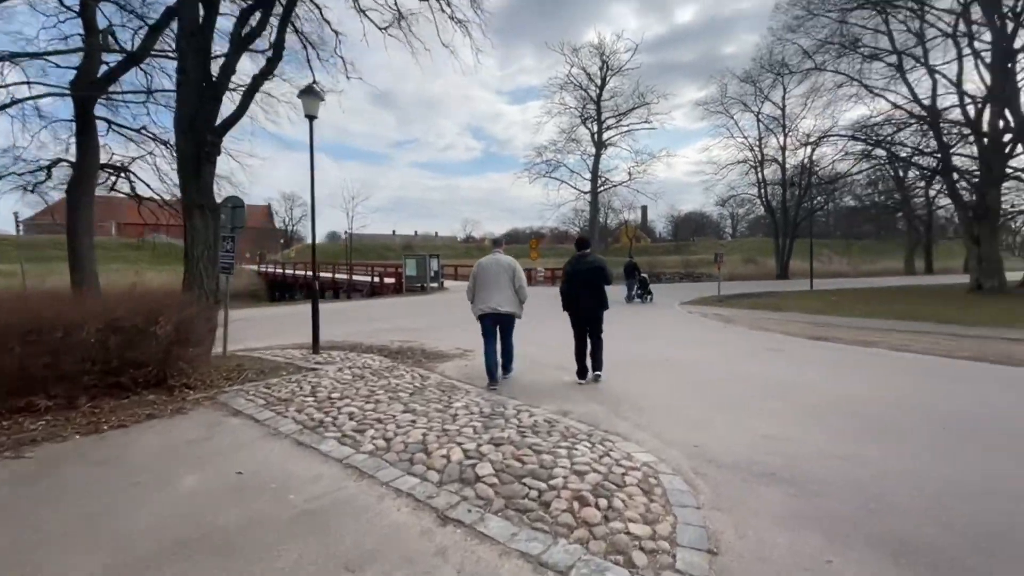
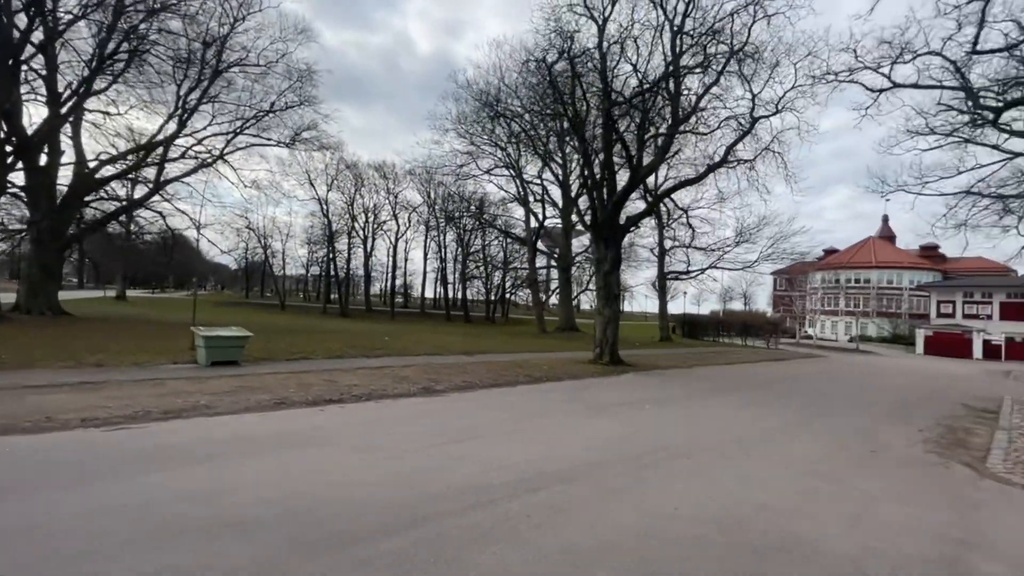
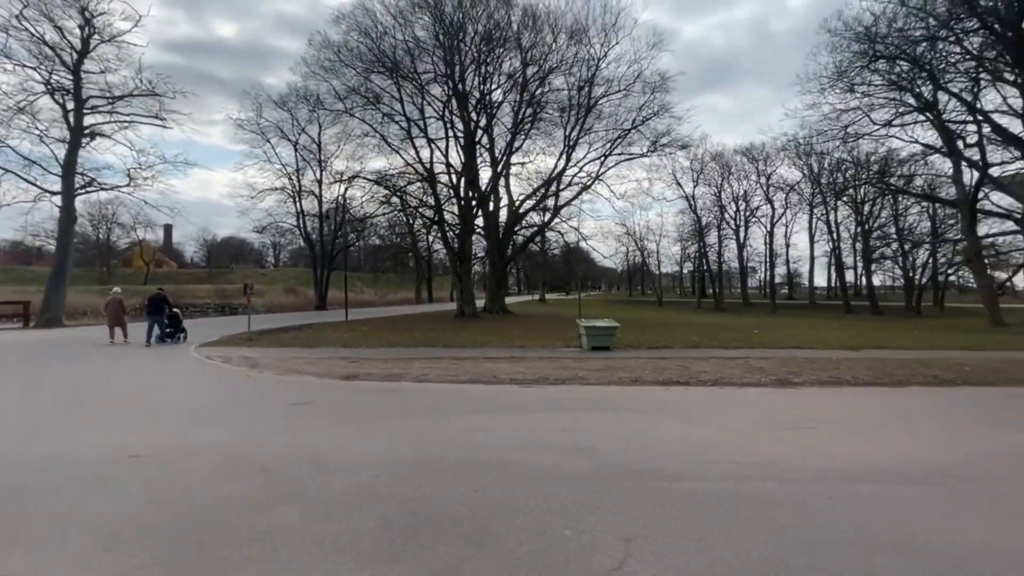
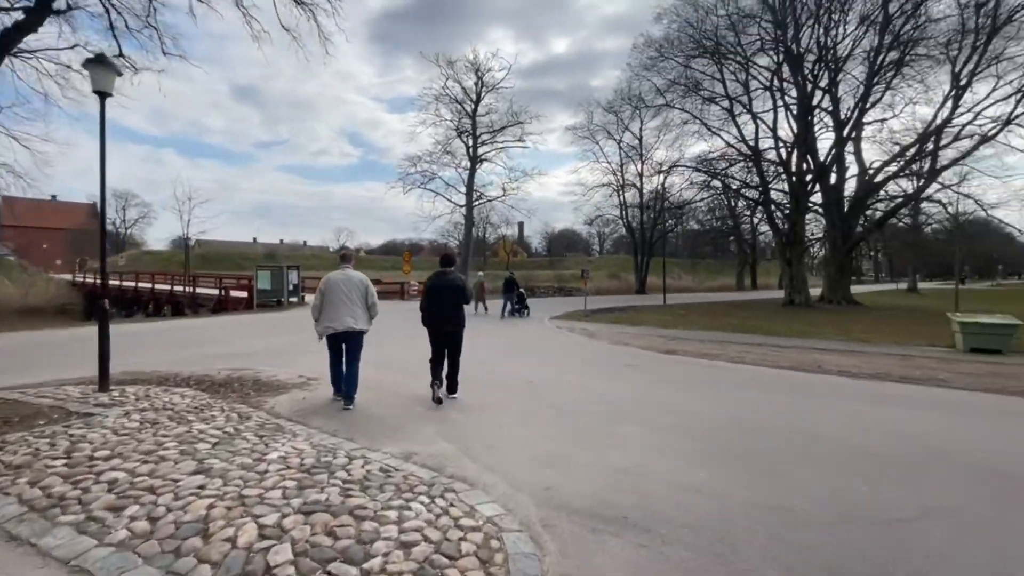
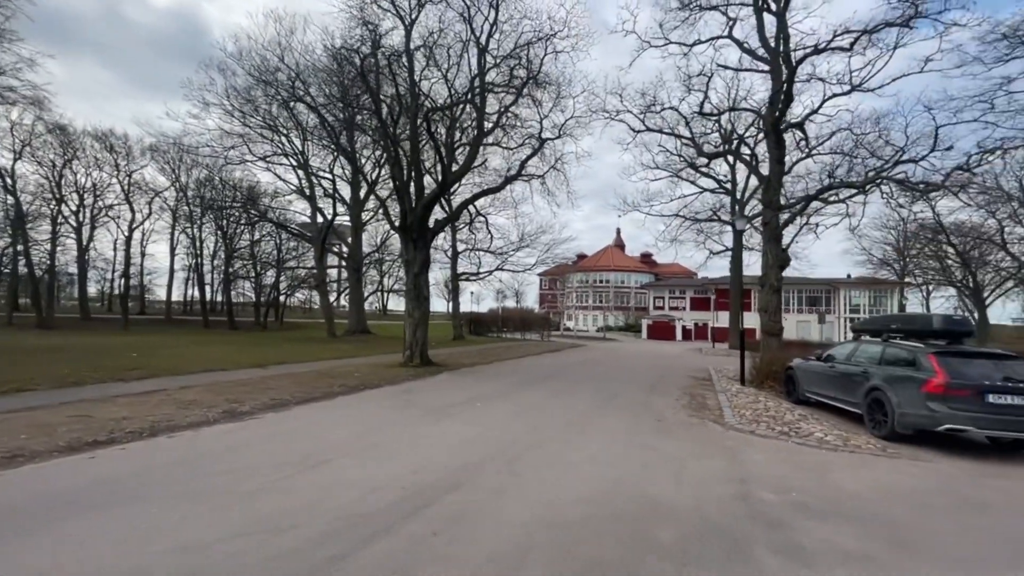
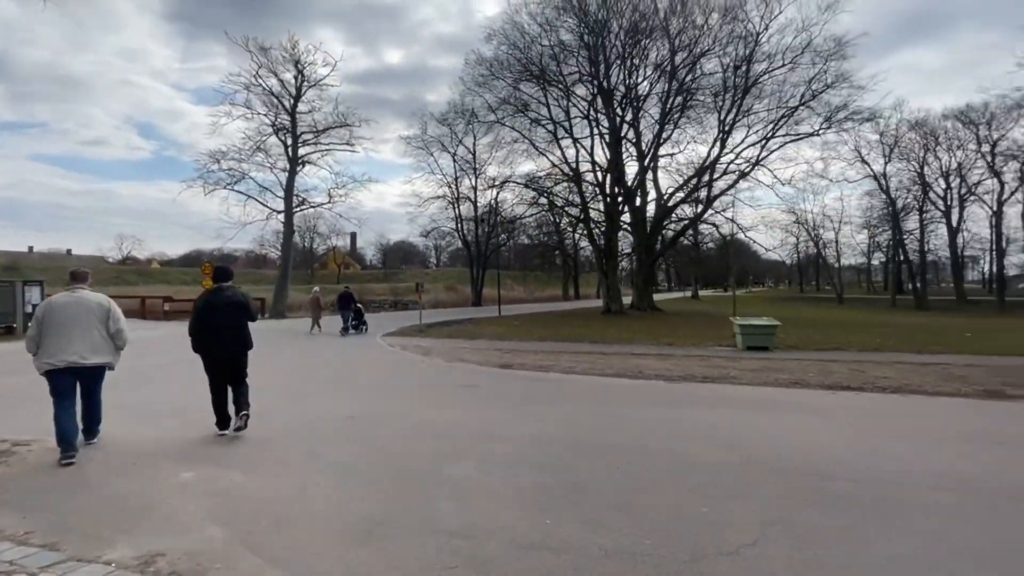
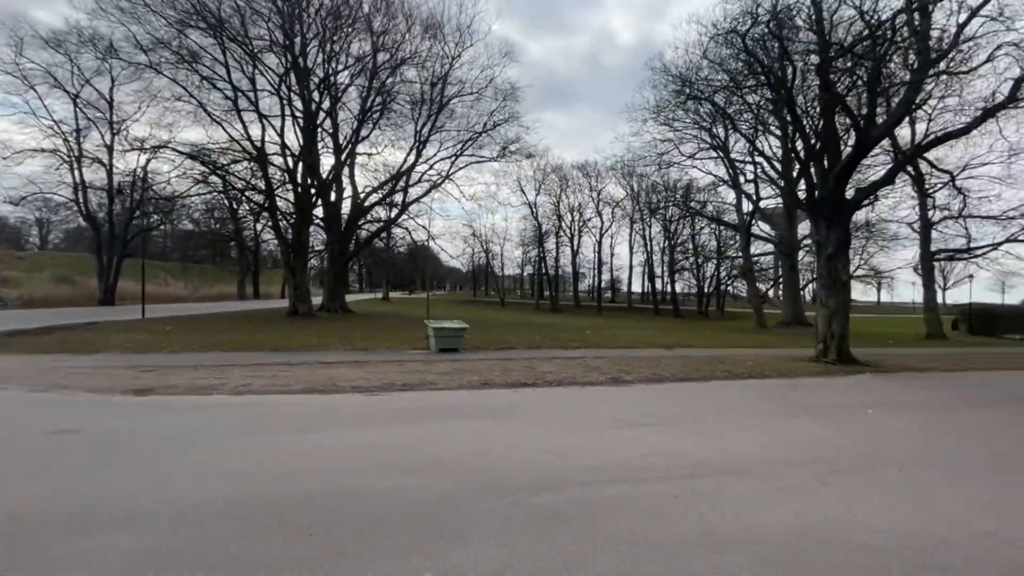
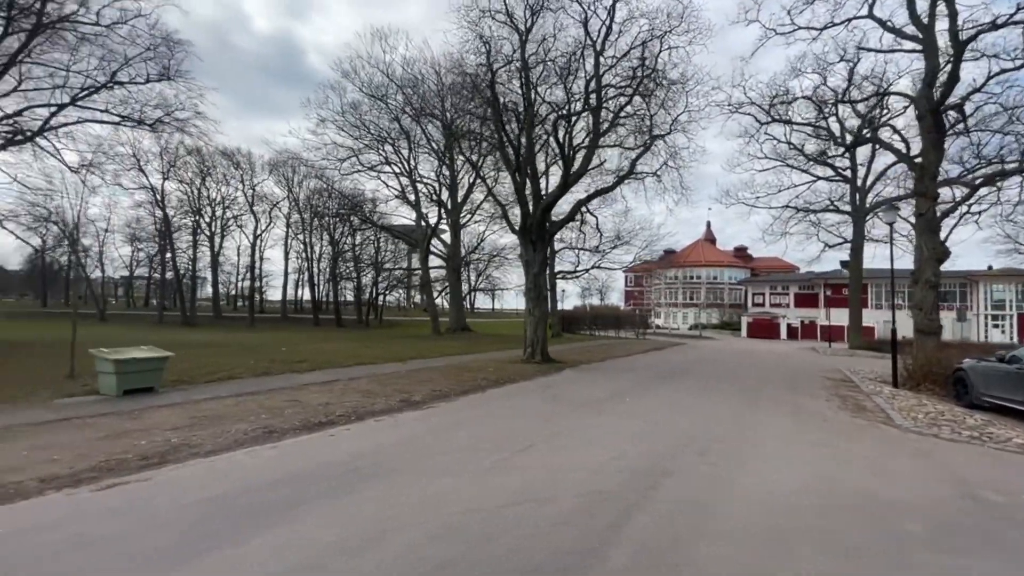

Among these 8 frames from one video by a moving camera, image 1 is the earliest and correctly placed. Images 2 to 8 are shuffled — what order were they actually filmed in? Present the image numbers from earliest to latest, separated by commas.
4, 6, 3, 7, 2, 5, 8
